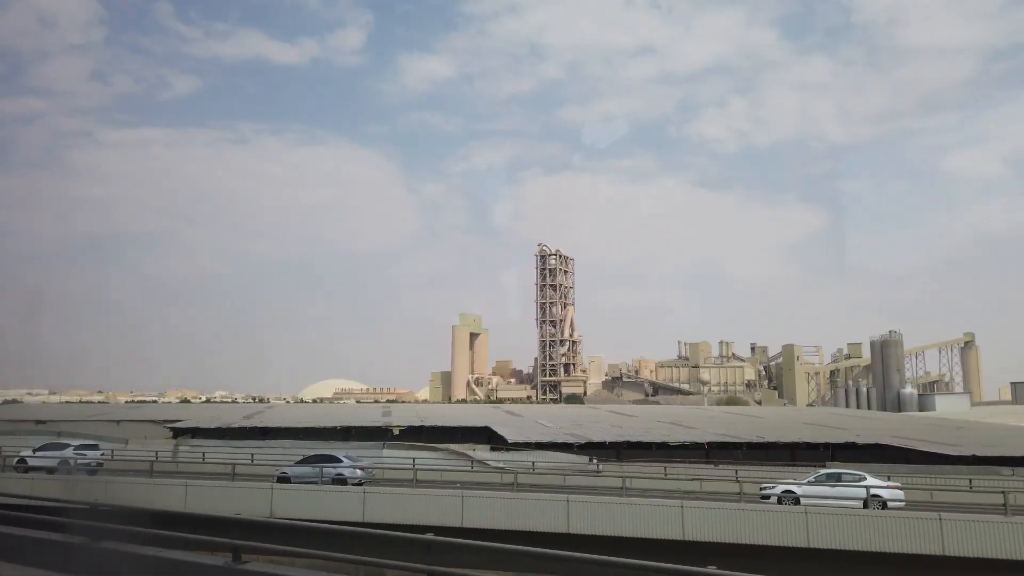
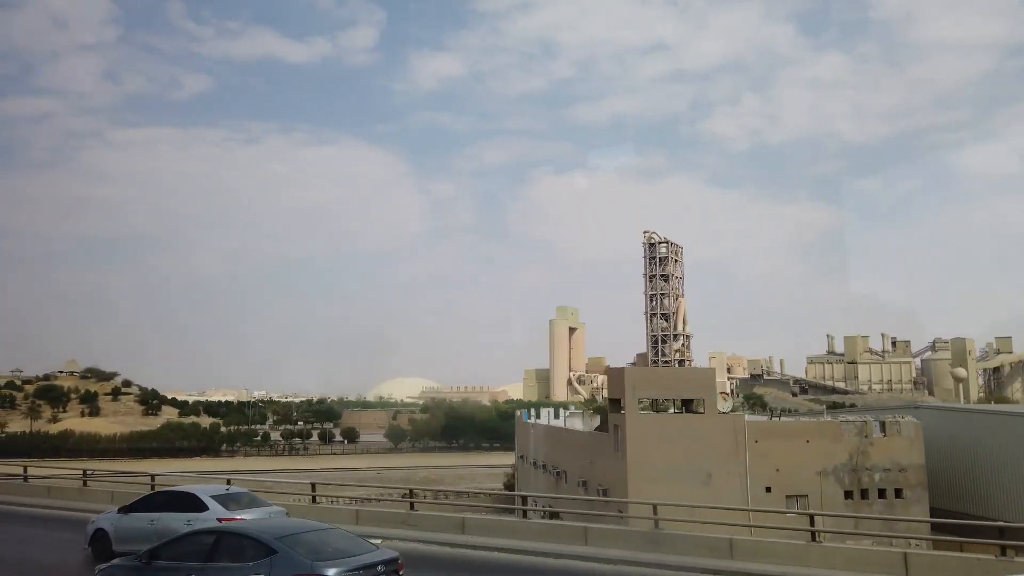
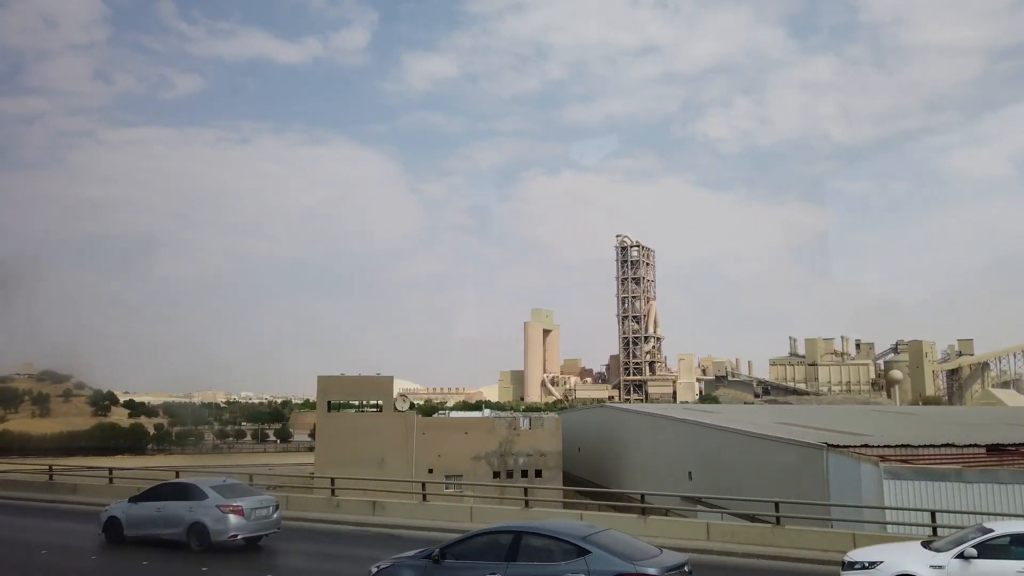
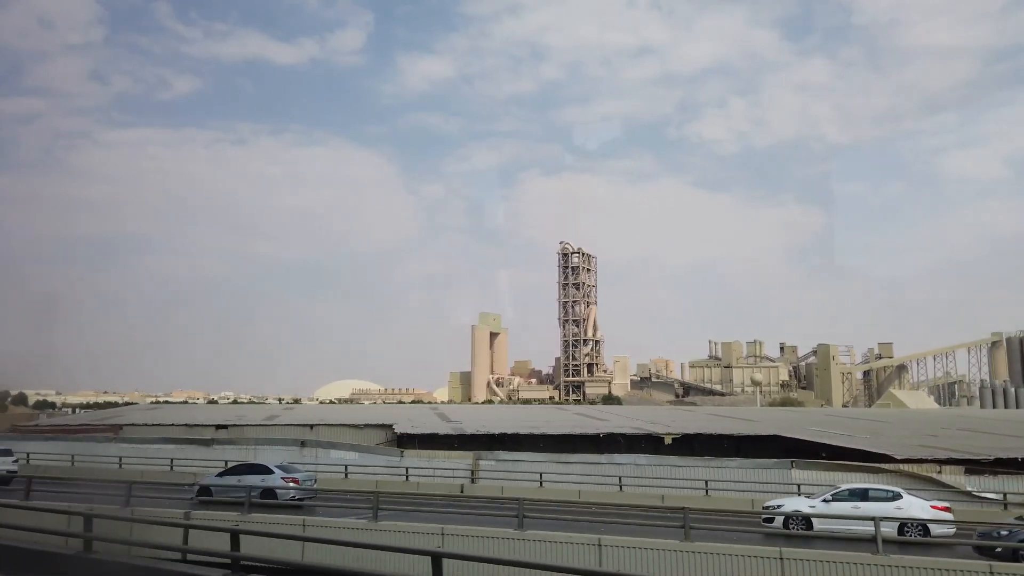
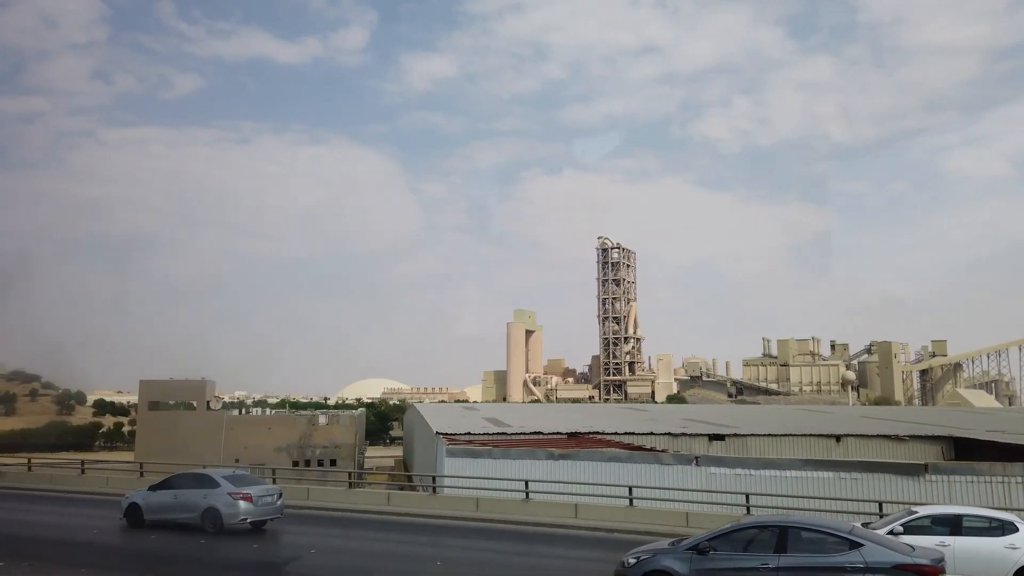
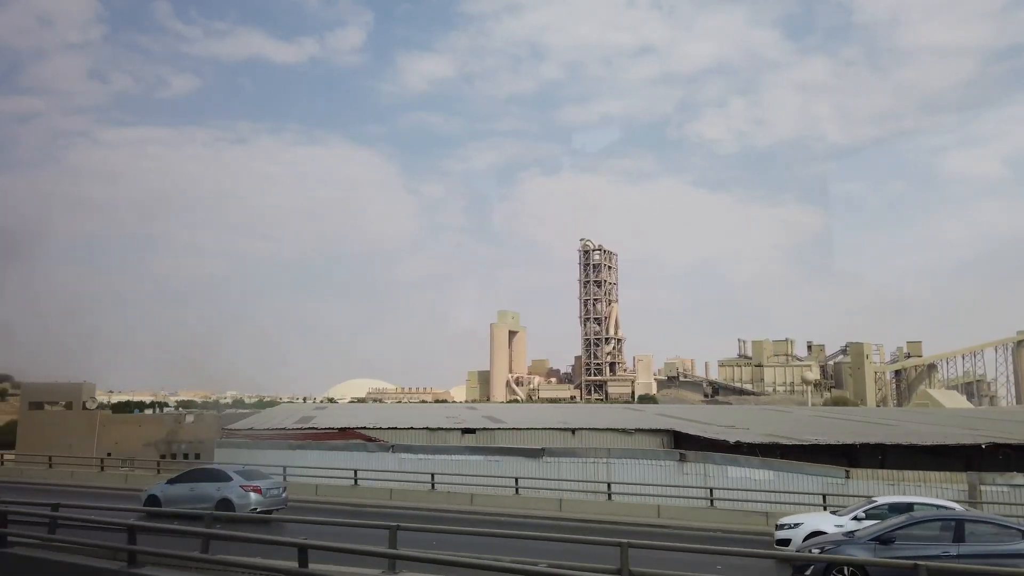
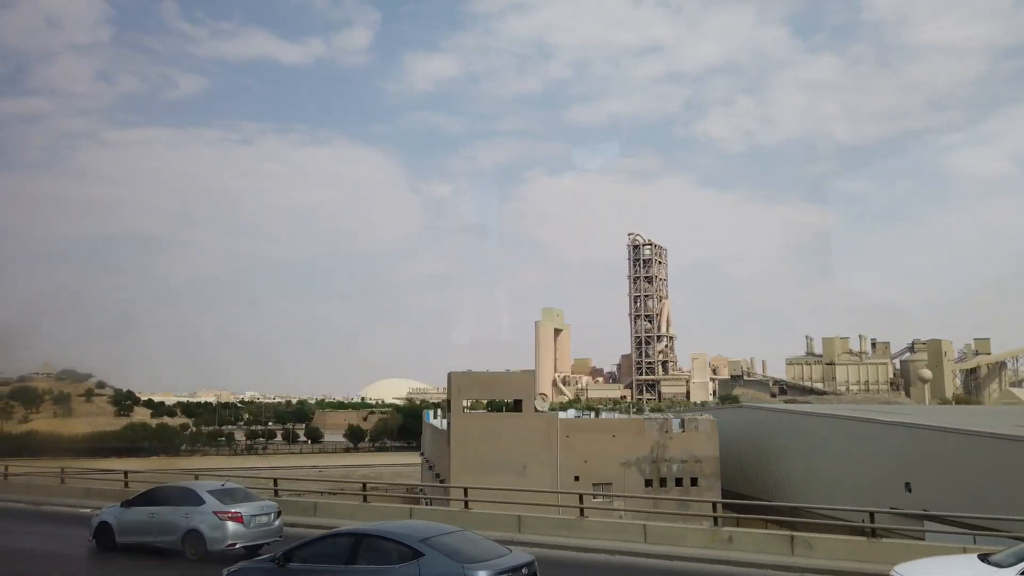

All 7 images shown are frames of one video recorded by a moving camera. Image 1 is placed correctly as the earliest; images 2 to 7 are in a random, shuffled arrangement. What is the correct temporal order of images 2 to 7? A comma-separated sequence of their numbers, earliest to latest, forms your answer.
4, 6, 5, 3, 7, 2
